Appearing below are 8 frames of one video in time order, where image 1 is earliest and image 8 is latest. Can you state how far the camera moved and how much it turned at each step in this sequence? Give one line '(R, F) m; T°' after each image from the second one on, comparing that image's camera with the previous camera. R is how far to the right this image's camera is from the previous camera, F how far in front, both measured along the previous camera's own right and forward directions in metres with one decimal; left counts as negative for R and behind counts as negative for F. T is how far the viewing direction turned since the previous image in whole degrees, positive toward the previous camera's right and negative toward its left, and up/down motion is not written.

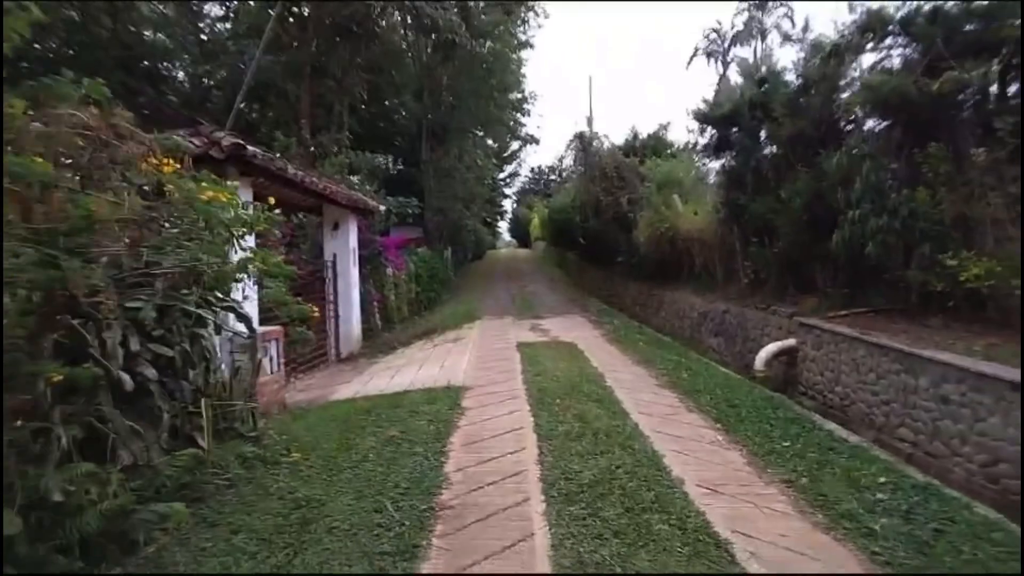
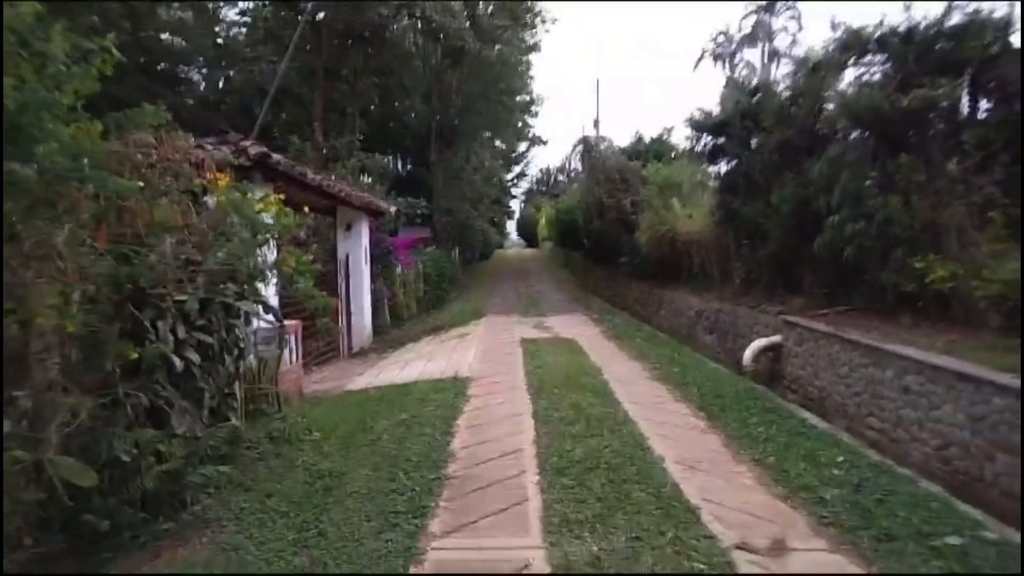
(+0.1, -0.6) m; -1°
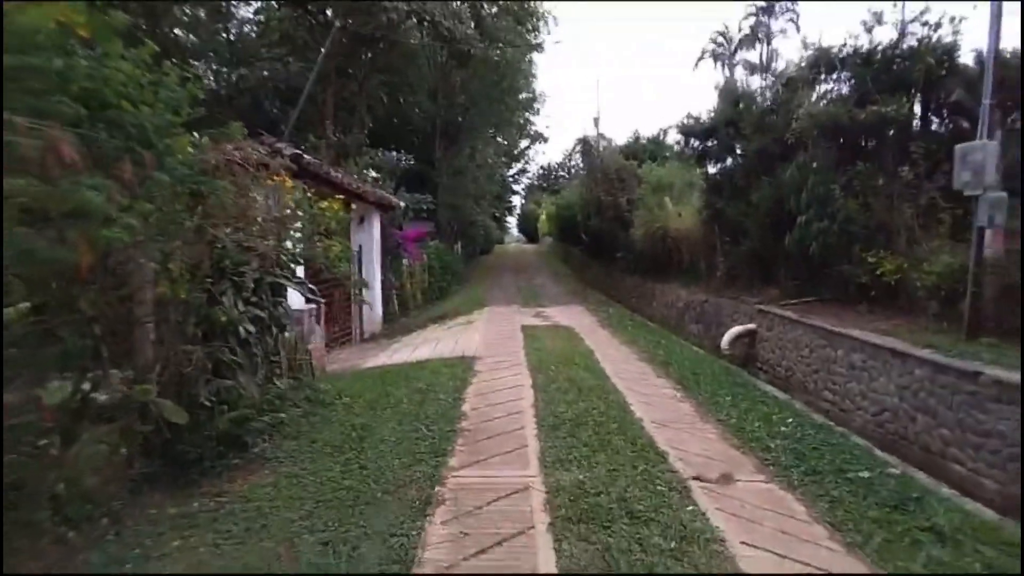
(0.0, -1.0) m; 0°
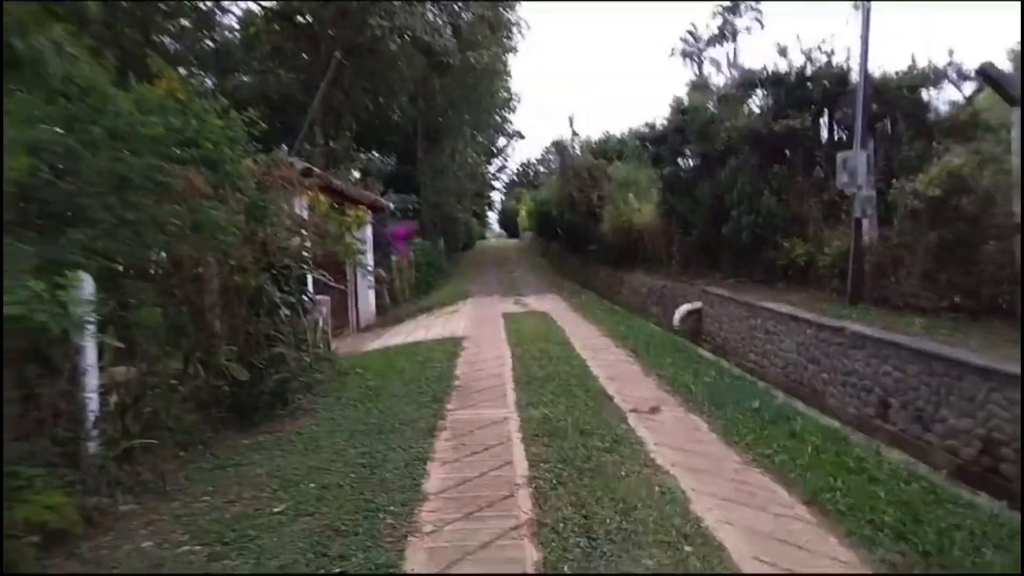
(0.0, -1.6) m; +2°
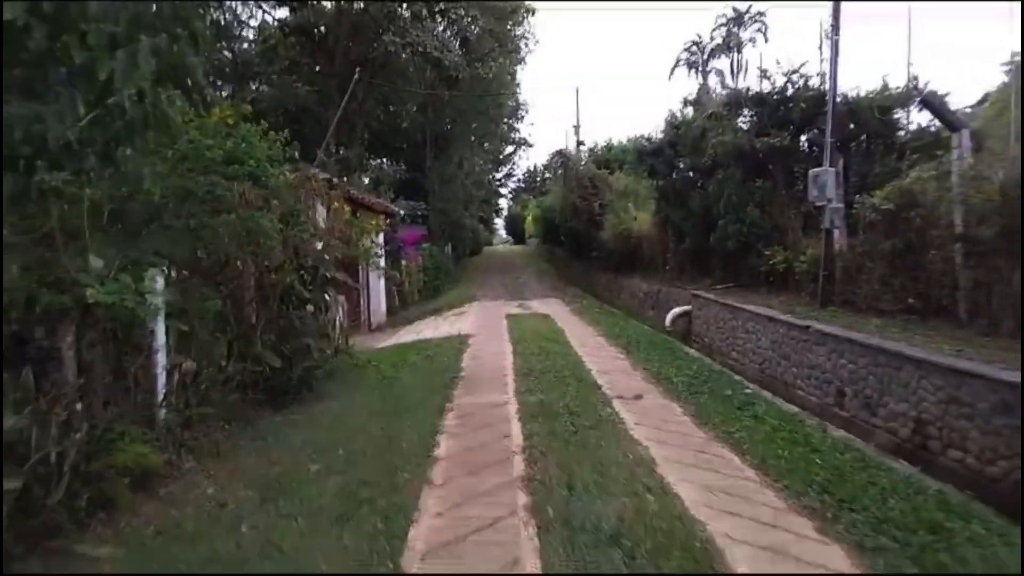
(+0.1, -0.8) m; -1°
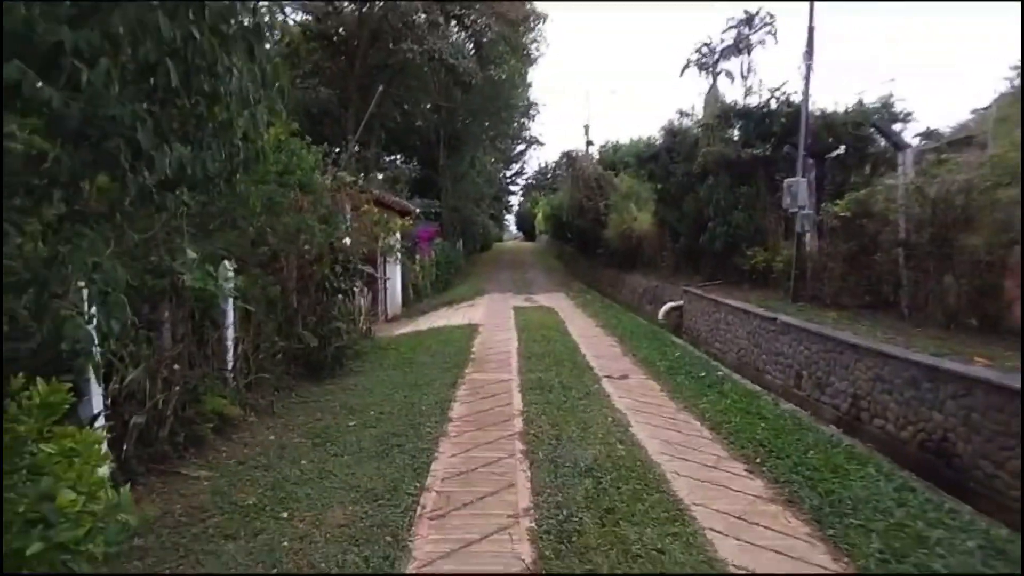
(+0.1, -1.1) m; -1°
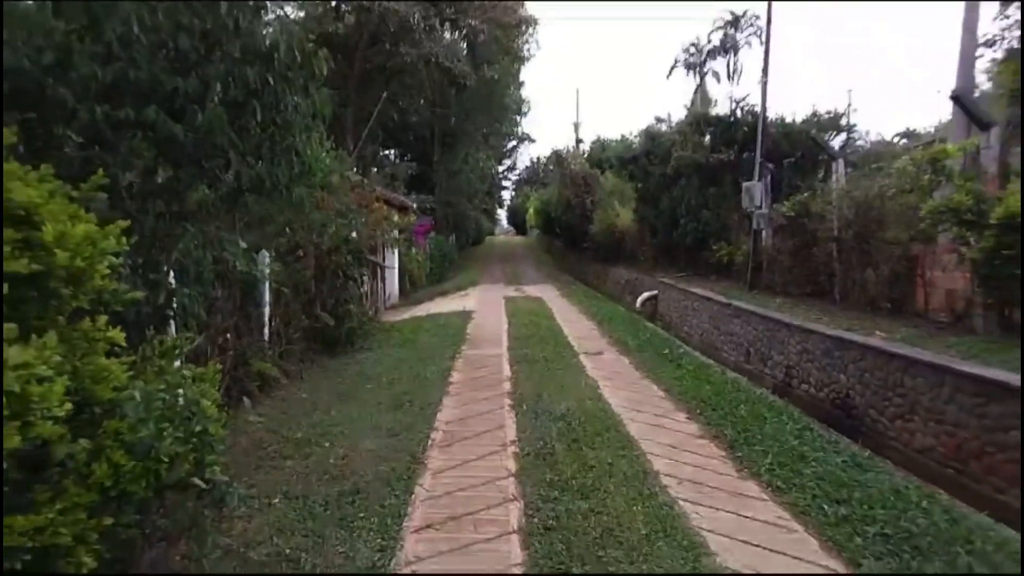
(0.0, -1.3) m; +1°
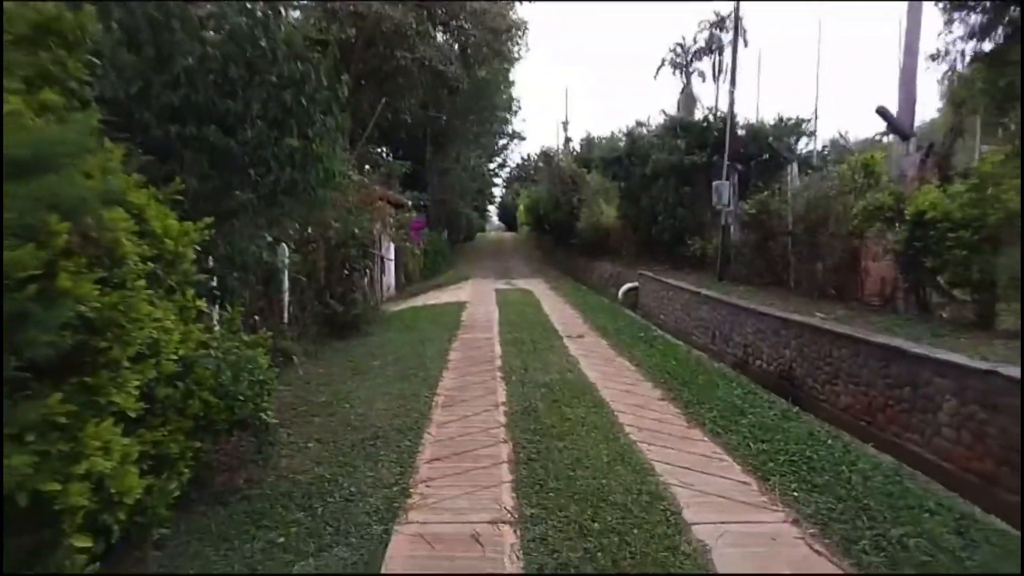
(0.0, -1.0) m; +1°
